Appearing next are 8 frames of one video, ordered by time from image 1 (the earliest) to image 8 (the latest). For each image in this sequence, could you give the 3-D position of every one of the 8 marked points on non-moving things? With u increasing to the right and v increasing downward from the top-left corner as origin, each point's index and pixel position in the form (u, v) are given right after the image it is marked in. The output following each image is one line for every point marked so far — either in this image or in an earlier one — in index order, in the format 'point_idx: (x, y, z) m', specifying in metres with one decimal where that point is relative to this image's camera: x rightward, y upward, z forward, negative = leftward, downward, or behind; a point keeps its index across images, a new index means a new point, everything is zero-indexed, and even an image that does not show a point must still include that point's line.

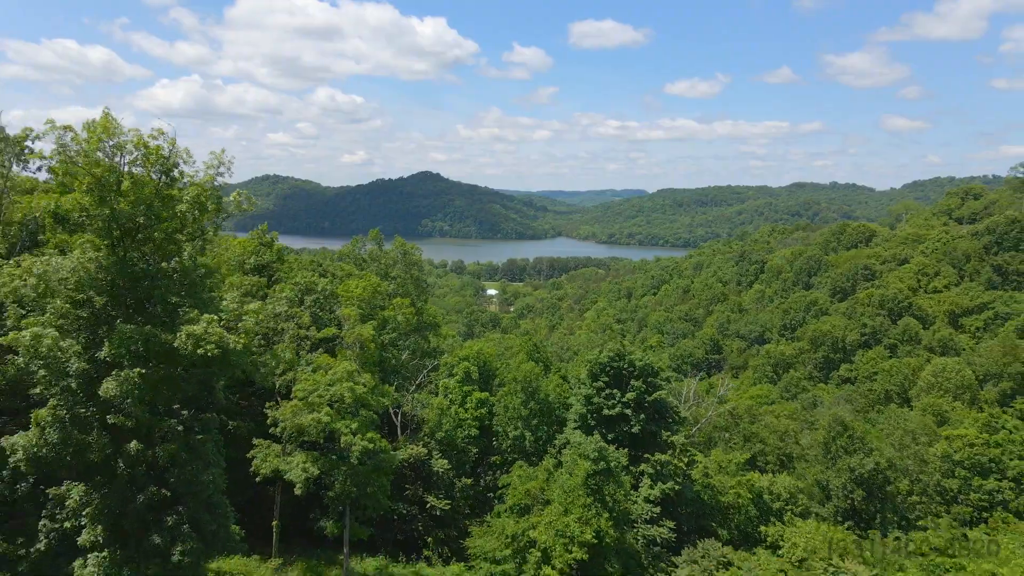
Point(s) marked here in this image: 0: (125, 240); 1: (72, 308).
0: (-5.7, +0.7, +11.5) m
1: (-6.7, -0.3, +10.9) m
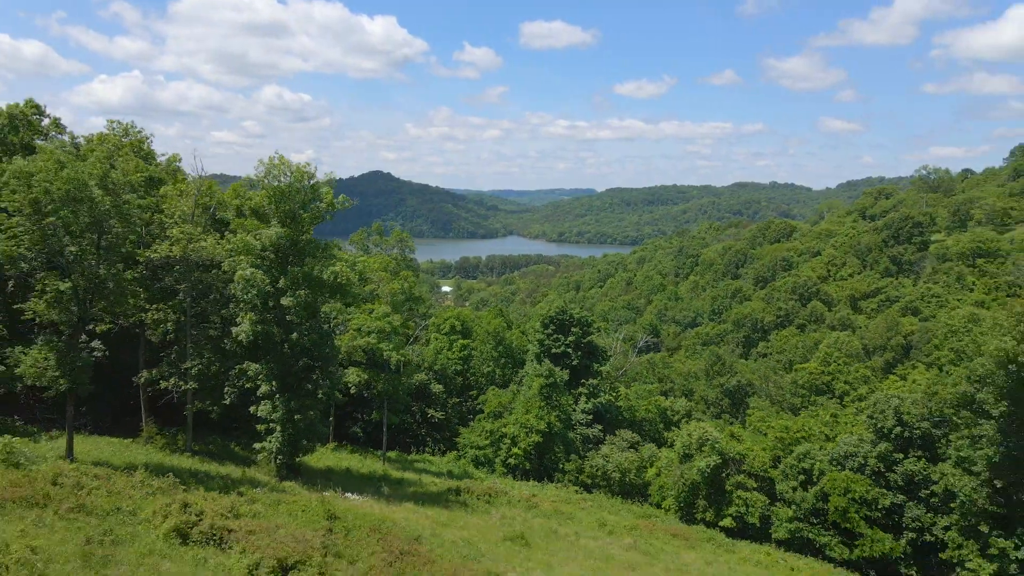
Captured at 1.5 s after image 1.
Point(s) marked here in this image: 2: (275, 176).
0: (-6.1, +1.7, +20.6) m
1: (-7.0, +0.8, +20.0) m
2: (-6.5, +3.0, +20.0) m
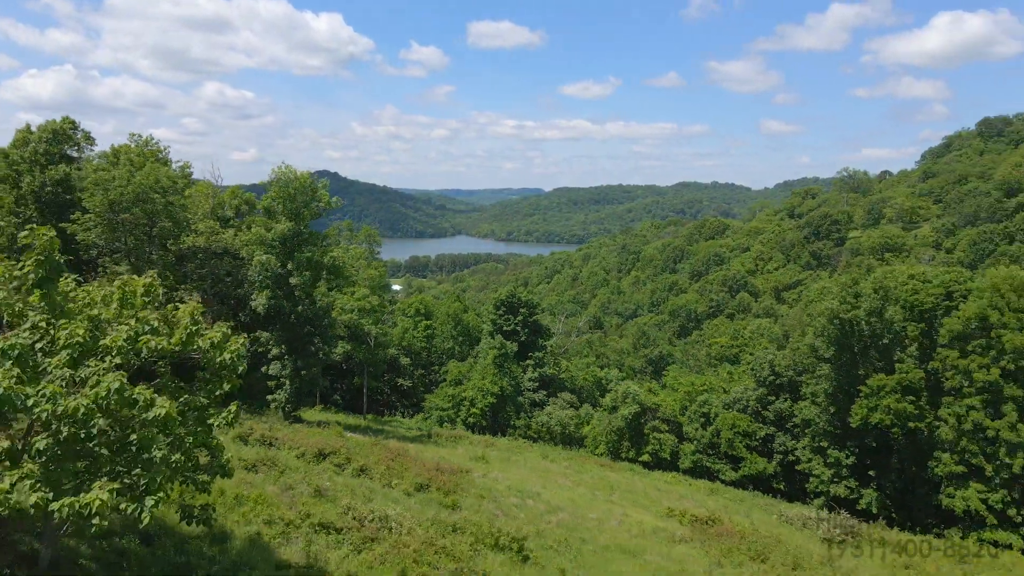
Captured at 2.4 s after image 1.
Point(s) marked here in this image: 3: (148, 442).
0: (-7.5, +2.3, +25.8) m
1: (-8.3, +1.4, +25.1) m
2: (-7.9, +3.6, +25.2) m
3: (-3.8, -1.6, +7.7) m
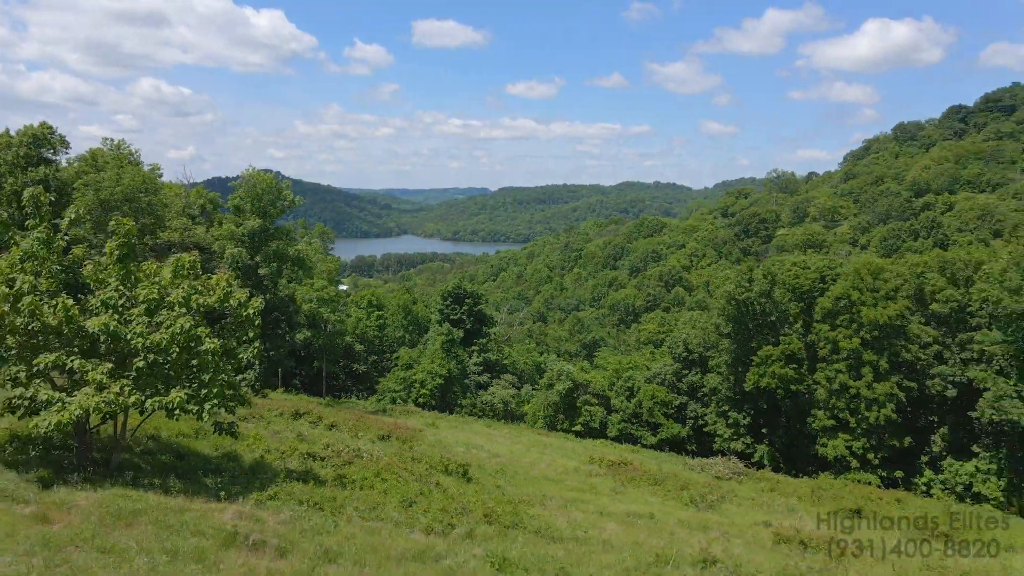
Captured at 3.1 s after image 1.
0: (-9.7, +2.7, +28.7) m
1: (-10.5, +1.7, +28.0) m
2: (-10.0, +3.9, +28.1) m
3: (-4.6, -1.2, +11.0) m
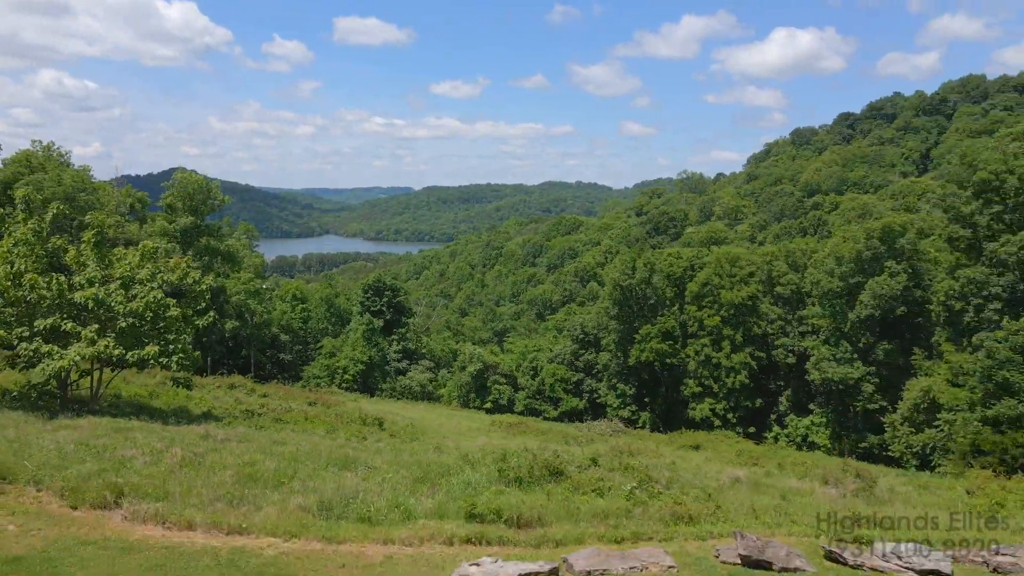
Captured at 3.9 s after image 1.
0: (-13.5, +3.0, +31.2) m
1: (-14.2, +2.1, +30.4) m
2: (-13.8, +4.3, +30.6) m
3: (-6.6, -0.8, +14.1) m
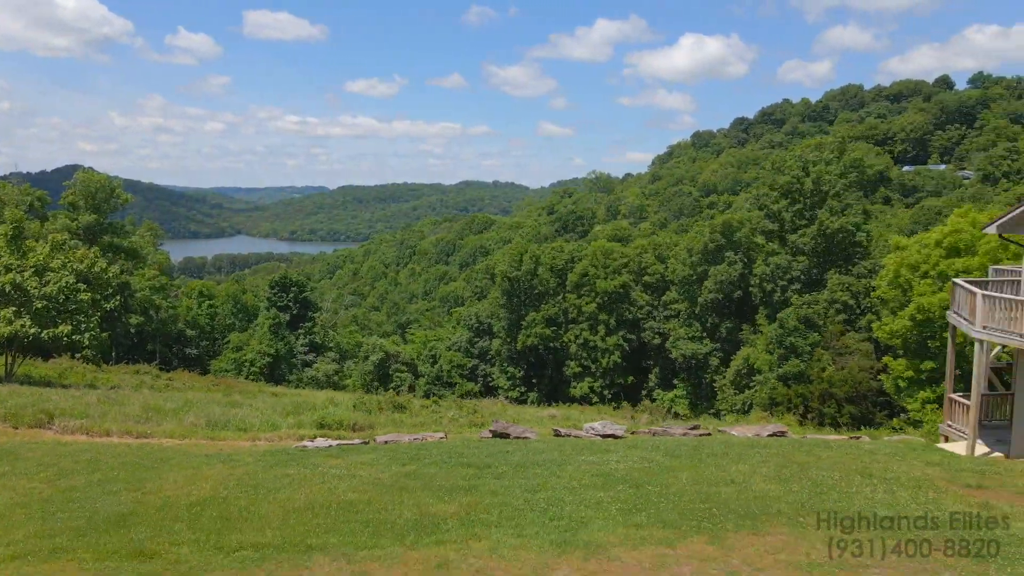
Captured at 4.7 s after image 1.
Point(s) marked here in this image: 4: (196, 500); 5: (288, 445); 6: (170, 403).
0: (-18.3, +3.2, +32.3) m
1: (-18.8, +2.3, +31.4) m
2: (-18.5, +4.5, +31.6) m
3: (-9.5, -0.5, +16.0) m
4: (-2.5, -1.7, +5.8) m
5: (-2.5, -1.8, +8.2) m
6: (-5.4, -1.8, +11.3) m
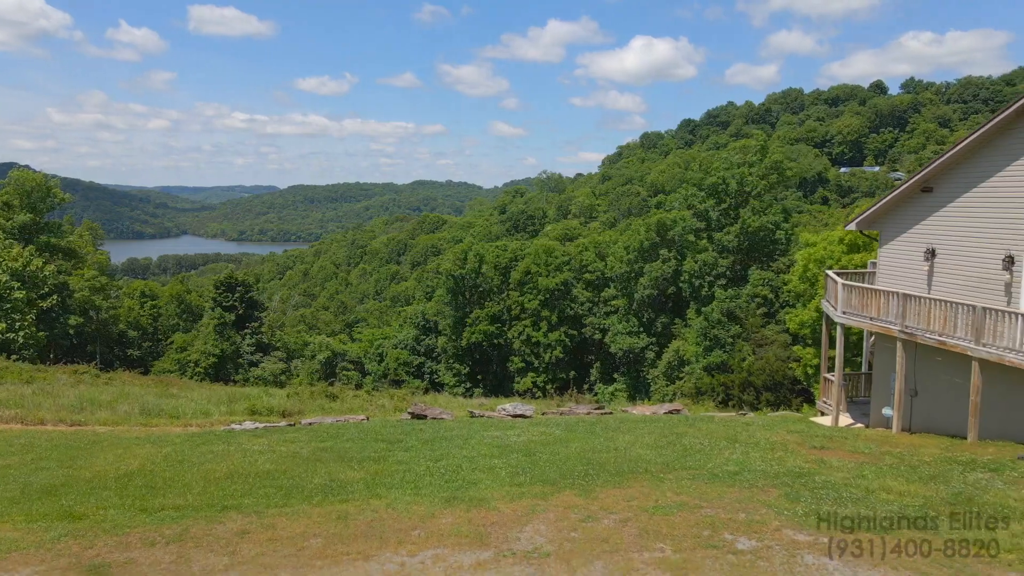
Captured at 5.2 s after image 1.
0: (-20.8, +3.2, +31.8) m
1: (-21.3, +2.2, +30.9) m
2: (-21.0, +4.4, +31.1) m
3: (-11.0, -0.5, +16.1) m
4: (-3.4, -1.6, +6.4) m
5: (-3.5, -1.7, +8.7) m
6: (-6.6, -1.7, +11.7) m
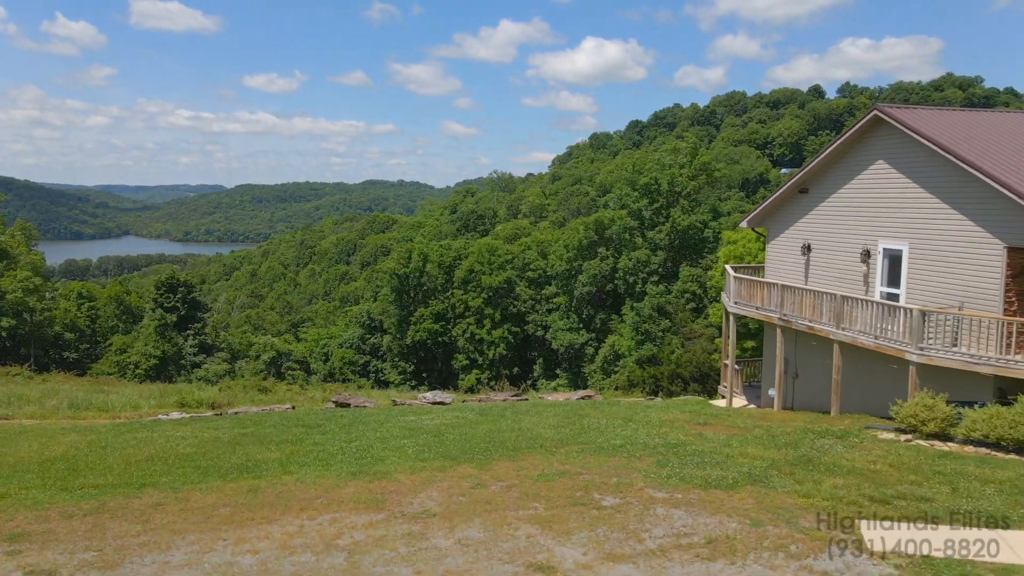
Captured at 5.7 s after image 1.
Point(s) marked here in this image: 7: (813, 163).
0: (-23.3, +3.2, +31.0) m
1: (-23.7, +2.2, +30.1) m
2: (-23.5, +4.4, +30.3) m
3: (-12.5, -0.5, +16.0) m
4: (-4.3, -1.6, +6.7) m
5: (-4.6, -1.6, +9.0) m
6: (-7.8, -1.7, +11.8) m
7: (+3.5, +1.5, +8.4) m
